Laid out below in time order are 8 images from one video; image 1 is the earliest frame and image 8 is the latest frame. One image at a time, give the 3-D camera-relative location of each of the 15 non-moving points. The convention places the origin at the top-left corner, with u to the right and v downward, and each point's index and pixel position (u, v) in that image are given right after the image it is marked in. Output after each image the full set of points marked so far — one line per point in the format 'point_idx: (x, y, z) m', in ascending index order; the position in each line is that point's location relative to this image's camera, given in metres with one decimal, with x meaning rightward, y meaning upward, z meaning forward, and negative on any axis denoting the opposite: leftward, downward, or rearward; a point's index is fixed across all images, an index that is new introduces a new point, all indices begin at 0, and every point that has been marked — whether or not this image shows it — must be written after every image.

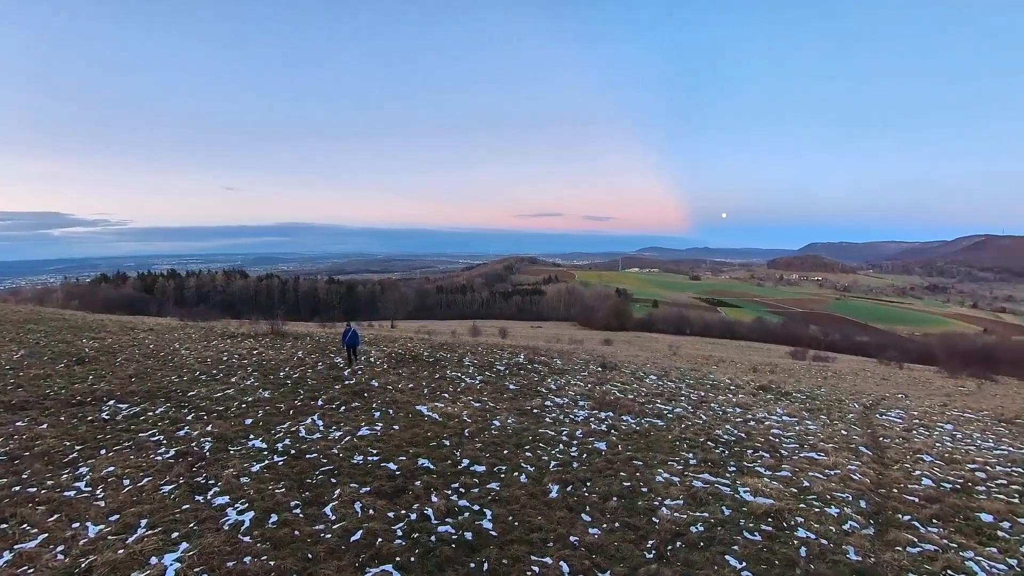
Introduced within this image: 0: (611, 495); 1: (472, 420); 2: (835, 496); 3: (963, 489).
0: (+1.8, -3.5, +9.1) m
1: (-0.5, -3.0, +11.8) m
2: (+5.2, -3.3, +8.5) m
3: (+7.4, -3.2, +8.4) m
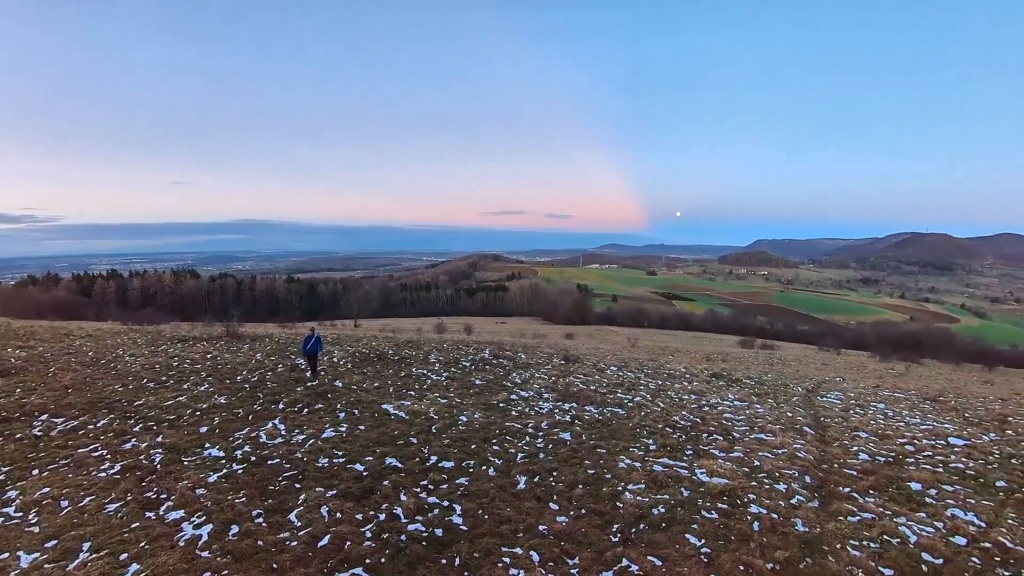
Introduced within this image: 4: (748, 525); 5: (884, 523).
0: (+1.2, -3.4, +9.5) m
1: (-1.3, -2.9, +11.9) m
2: (+4.7, -3.2, +9.2) m
3: (+6.9, -3.0, +9.3) m
4: (+3.6, -3.6, +8.1) m
5: (+5.4, -3.4, +7.7) m
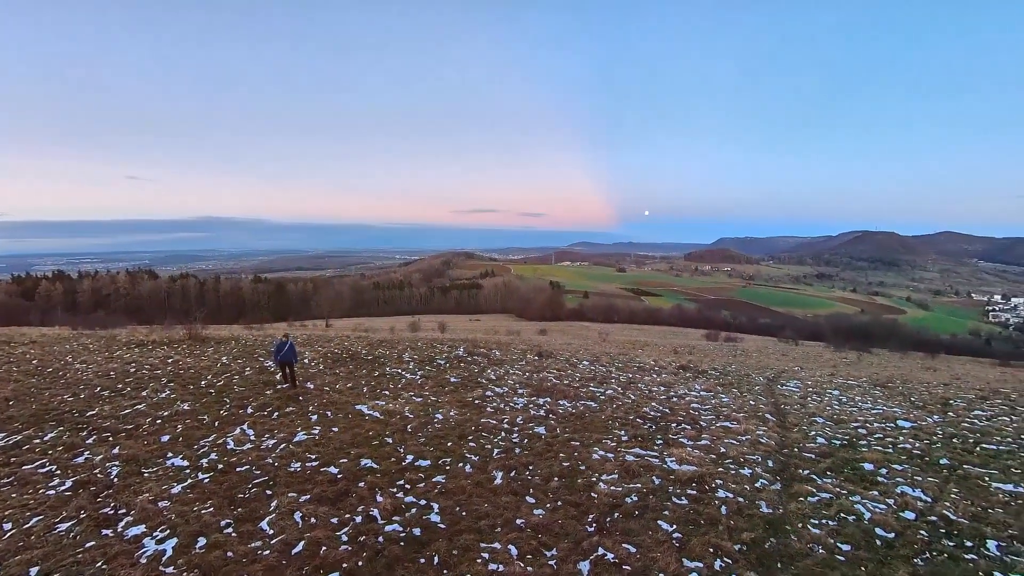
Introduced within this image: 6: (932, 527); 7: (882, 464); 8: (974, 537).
0: (+0.8, -3.4, +9.7) m
1: (-2.0, -2.8, +11.9) m
2: (+4.3, -3.1, +9.7) m
3: (+6.5, -2.9, +10.0) m
4: (+3.2, -3.5, +8.5) m
5: (+5.1, -3.3, +8.3) m
6: (+5.9, -3.4, +7.5) m
7: (+6.5, -3.0, +9.2) m
8: (+6.3, -3.4, +7.2) m
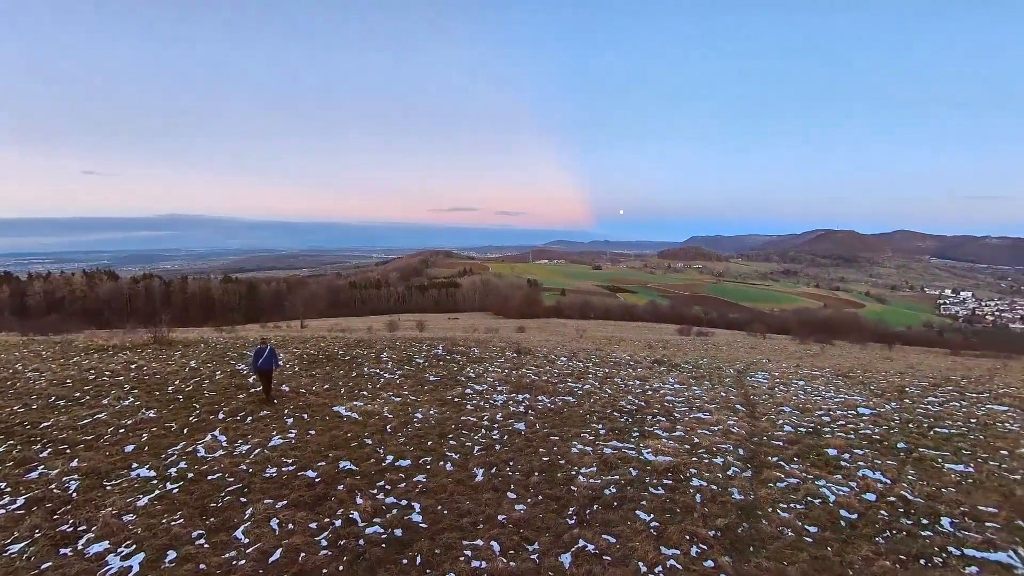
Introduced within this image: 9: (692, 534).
0: (+0.4, -3.3, +9.8) m
1: (-2.5, -2.8, +11.8) m
2: (+3.9, -3.0, +10.1) m
3: (+6.0, -2.8, +10.6) m
4: (+3.0, -3.4, +8.8) m
5: (+4.9, -3.2, +8.7) m
6: (+5.7, -3.3, +8.0) m
7: (+6.1, -2.9, +9.7) m
8: (+6.1, -3.3, +7.8) m
9: (+2.7, -3.7, +8.0) m
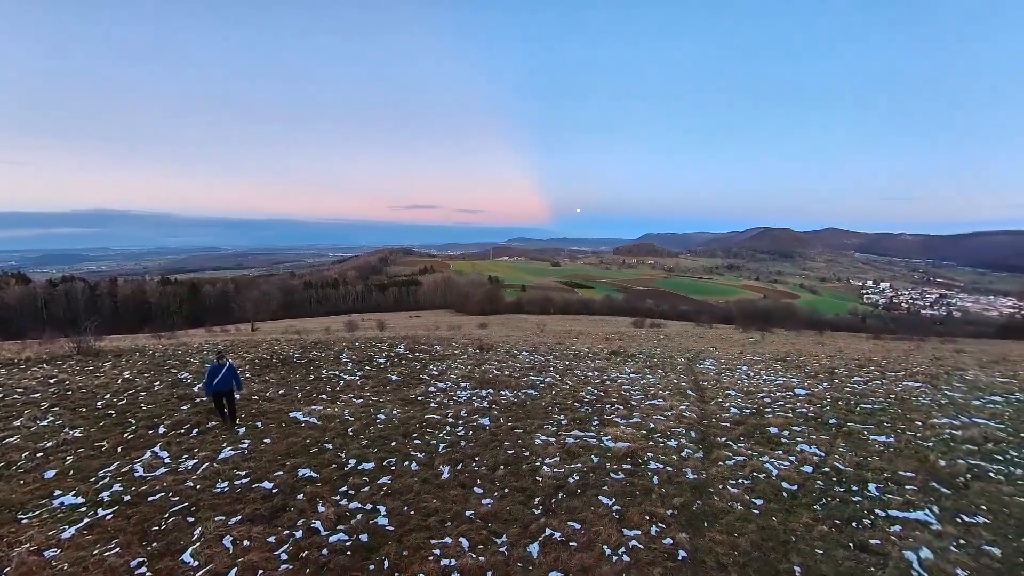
0: (-0.3, -3.3, +10.0) m
1: (-3.4, -2.8, +11.5) m
2: (+3.2, -2.9, +10.7) m
3: (+5.2, -2.7, +11.6) m
4: (+2.4, -3.4, +9.4) m
5: (+4.3, -3.1, +9.5) m
6: (+5.2, -3.2, +9.0) m
7: (+5.4, -2.8, +10.7) m
8: (+5.7, -3.2, +8.8) m
9: (+2.2, -3.6, +8.5) m
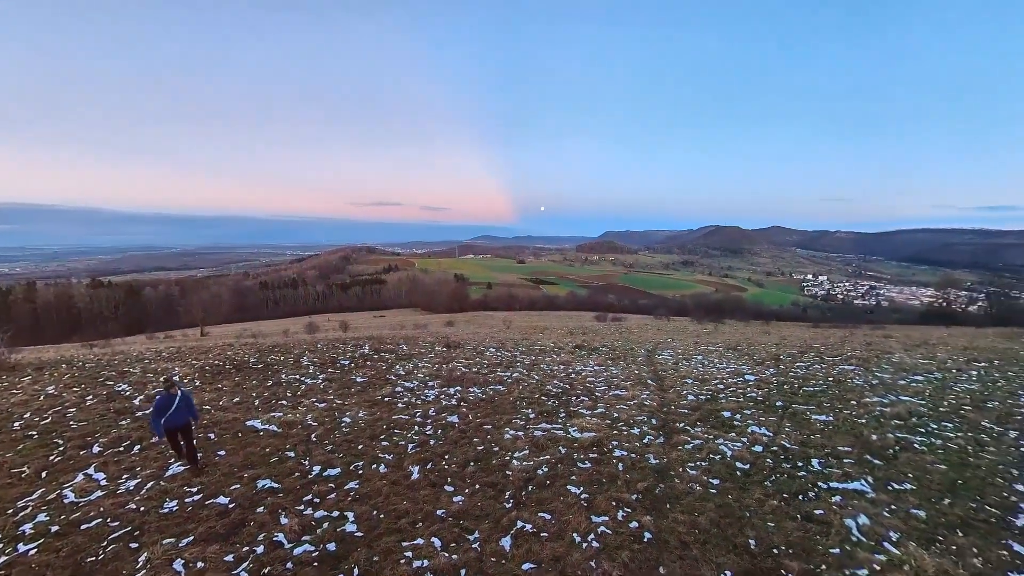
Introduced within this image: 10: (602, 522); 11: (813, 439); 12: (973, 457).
0: (-0.8, -3.2, +10.1) m
1: (-4.2, -2.8, +11.2) m
2: (+2.5, -2.8, +11.2) m
3: (+4.4, -2.5, +12.3) m
4: (+1.9, -3.3, +9.8) m
5: (+3.7, -3.0, +10.2) m
6: (+4.7, -3.1, +9.7) m
7: (+4.7, -2.7, +11.5) m
8: (+5.2, -3.1, +9.6) m
9: (+1.8, -3.5, +8.9) m
10: (+1.4, -3.7, +8.4) m
11: (+5.8, -2.9, +10.3) m
12: (+8.1, -2.9, +9.2) m
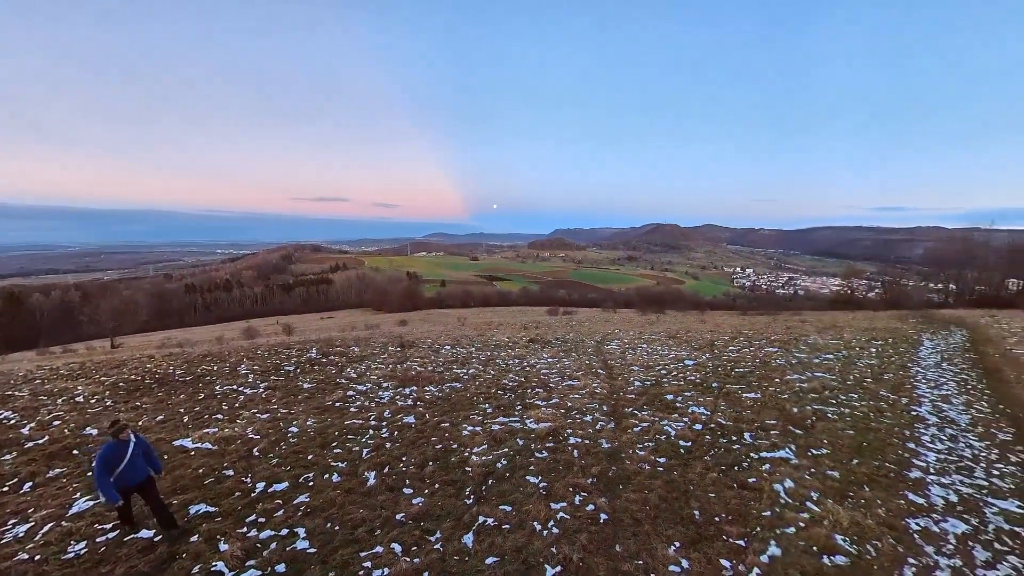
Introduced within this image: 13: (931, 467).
0: (-1.6, -3.2, +10.0) m
1: (-5.1, -2.8, +10.5) m
2: (+1.4, -2.7, +11.7) m
3: (+3.1, -2.4, +13.1) m
4: (+1.1, -3.2, +10.2) m
5: (+2.9, -2.9, +10.9) m
6: (+3.9, -2.9, +10.7) m
7: (+3.5, -2.5, +12.4) m
8: (+4.4, -2.9, +10.6) m
9: (+1.2, -3.4, +9.4) m
10: (+1.0, -3.6, +8.8) m
11: (+4.9, -2.7, +11.4) m
12: (+7.3, -2.7, +10.8) m
13: (+7.3, -3.1, +9.3) m
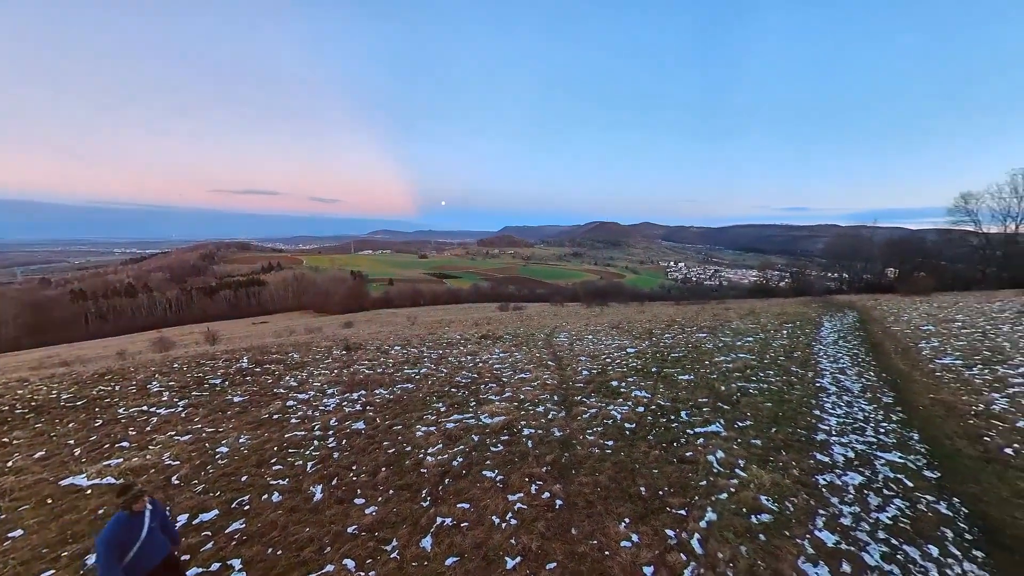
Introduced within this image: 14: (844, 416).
0: (-2.3, -3.2, +9.4) m
1: (-5.8, -2.9, +9.0) m
2: (+0.2, -2.6, +11.8) m
3: (+1.4, -2.2, +13.6) m
4: (+0.3, -3.1, +10.3) m
5: (+1.8, -2.7, +11.4) m
6: (+2.9, -2.8, +11.4) m
7: (+2.1, -2.3, +13.0) m
8: (+3.3, -2.7, +11.5) m
9: (+0.6, -3.4, +9.5) m
10: (+0.5, -3.5, +8.9) m
11: (+3.6, -2.5, +12.4) m
12: (+6.1, -2.5, +12.3) m
13: (+6.5, -2.9, +10.9) m
14: (+7.0, -2.7, +11.4) m
